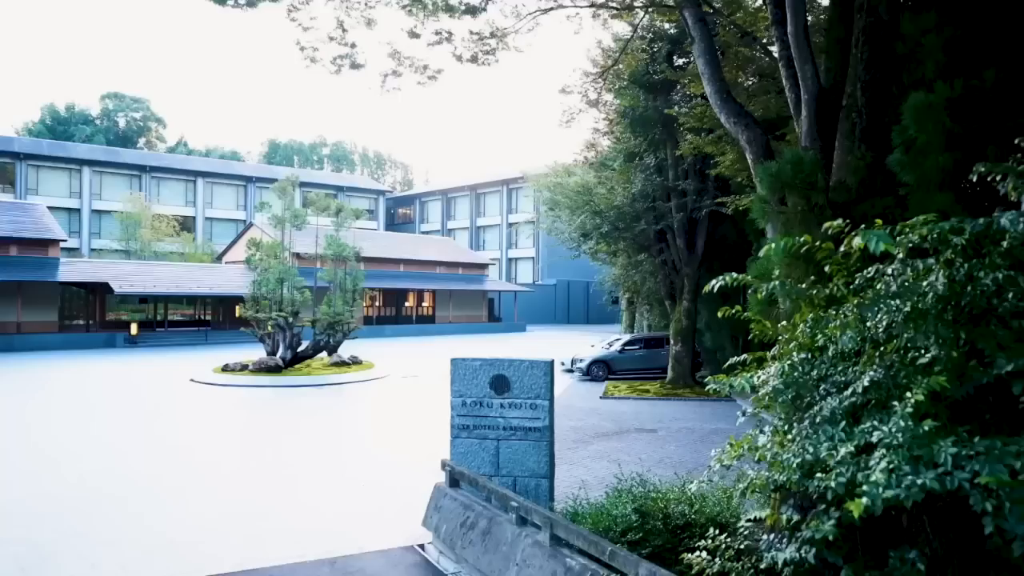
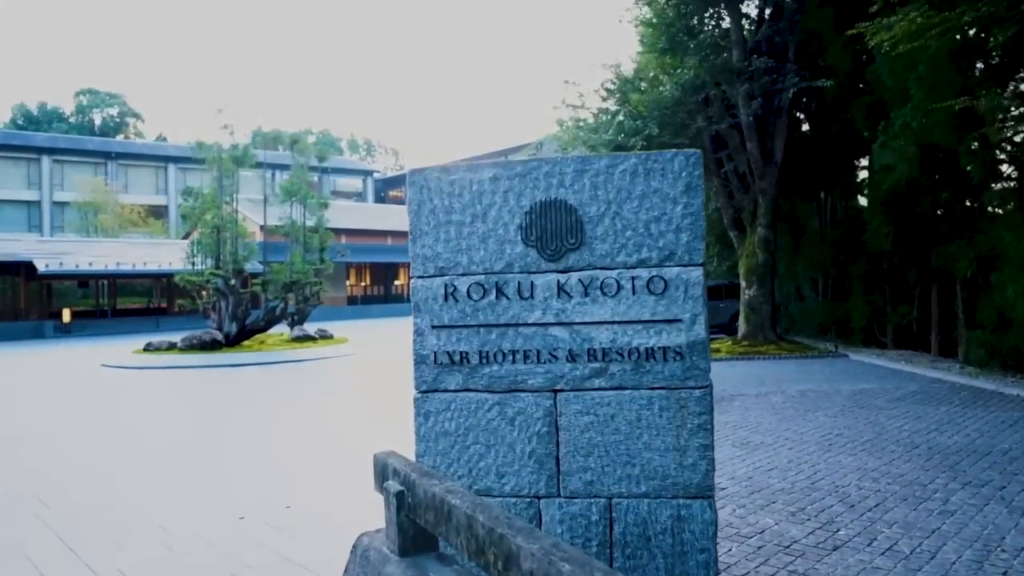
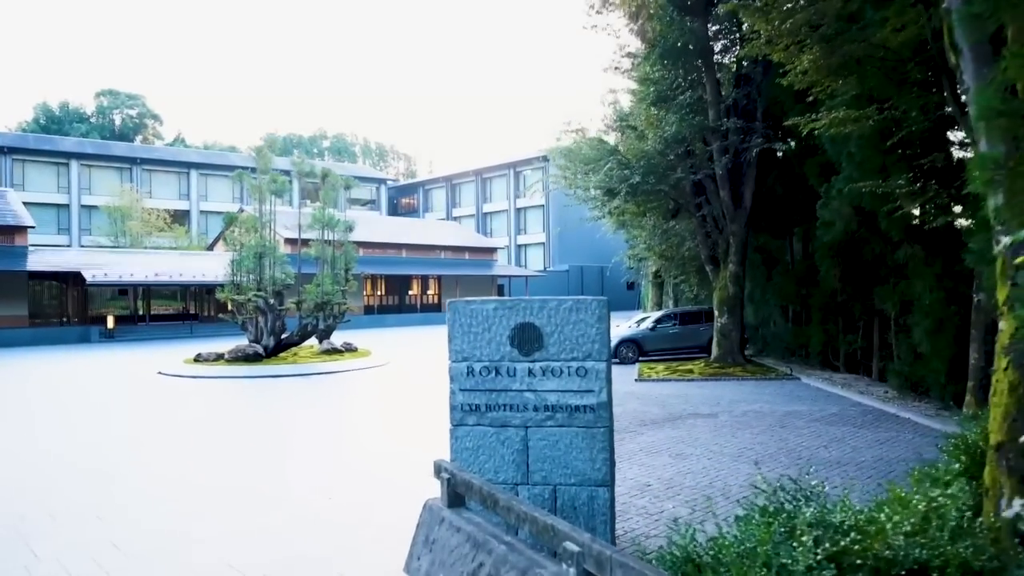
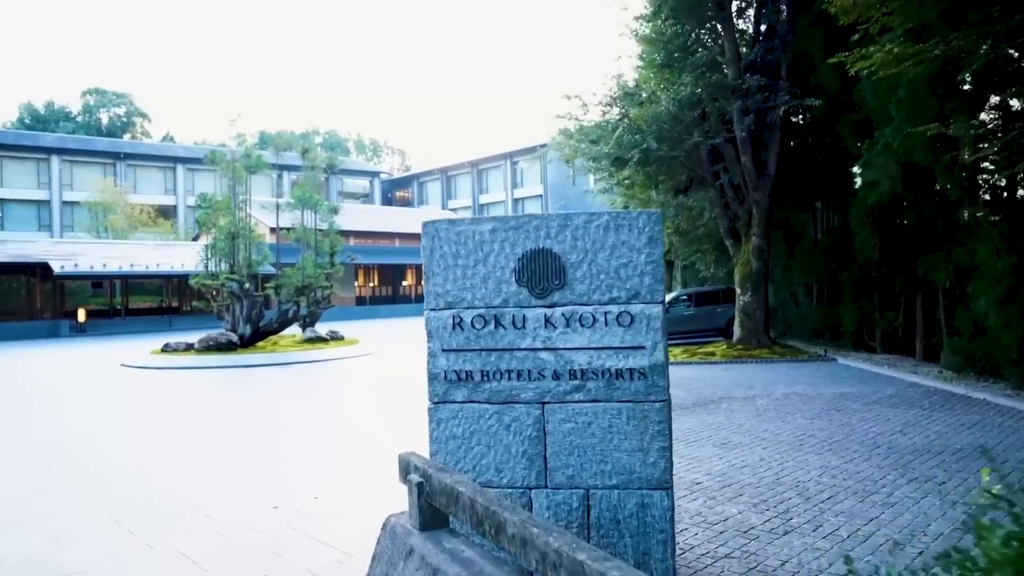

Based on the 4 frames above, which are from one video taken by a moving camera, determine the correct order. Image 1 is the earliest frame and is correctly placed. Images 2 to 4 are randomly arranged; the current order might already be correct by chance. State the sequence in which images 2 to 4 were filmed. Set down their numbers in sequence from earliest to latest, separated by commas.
3, 4, 2
